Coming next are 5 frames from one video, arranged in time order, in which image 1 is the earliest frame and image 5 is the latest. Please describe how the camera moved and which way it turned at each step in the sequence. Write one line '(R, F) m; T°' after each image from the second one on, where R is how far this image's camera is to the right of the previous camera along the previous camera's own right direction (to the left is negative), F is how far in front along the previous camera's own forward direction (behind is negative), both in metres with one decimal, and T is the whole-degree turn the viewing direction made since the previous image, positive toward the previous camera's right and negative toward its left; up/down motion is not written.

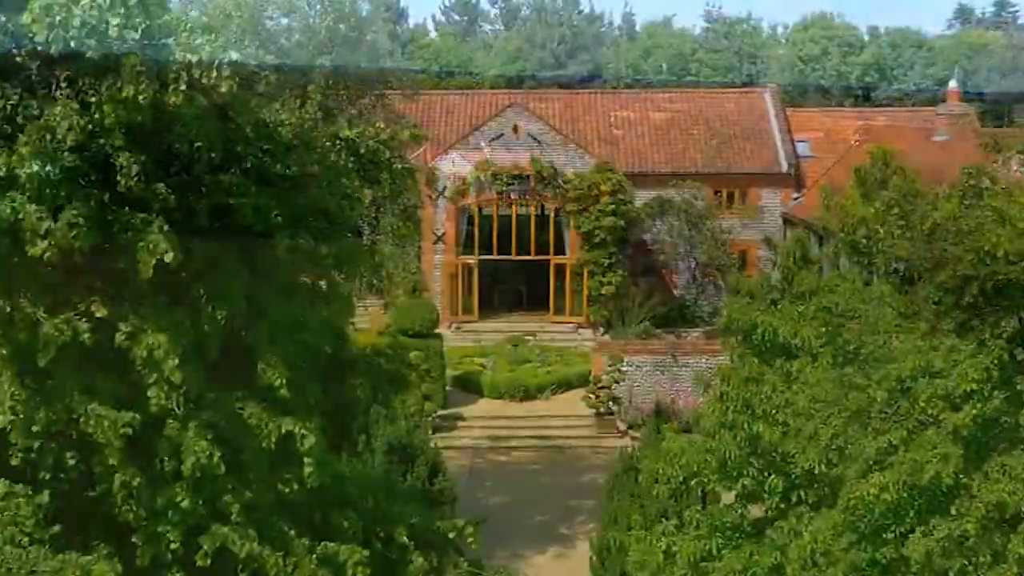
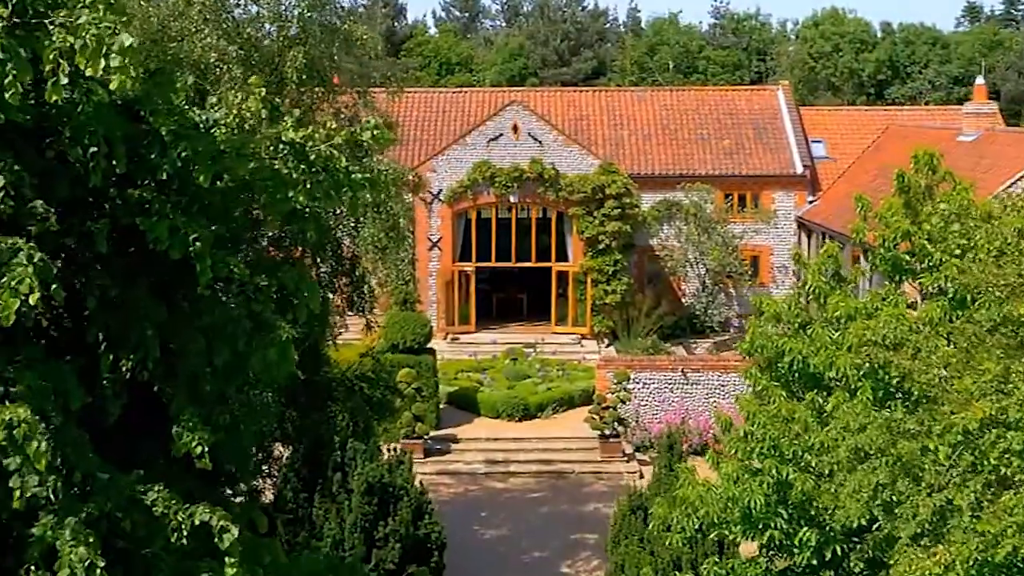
(+0.1, +1.9) m; 0°
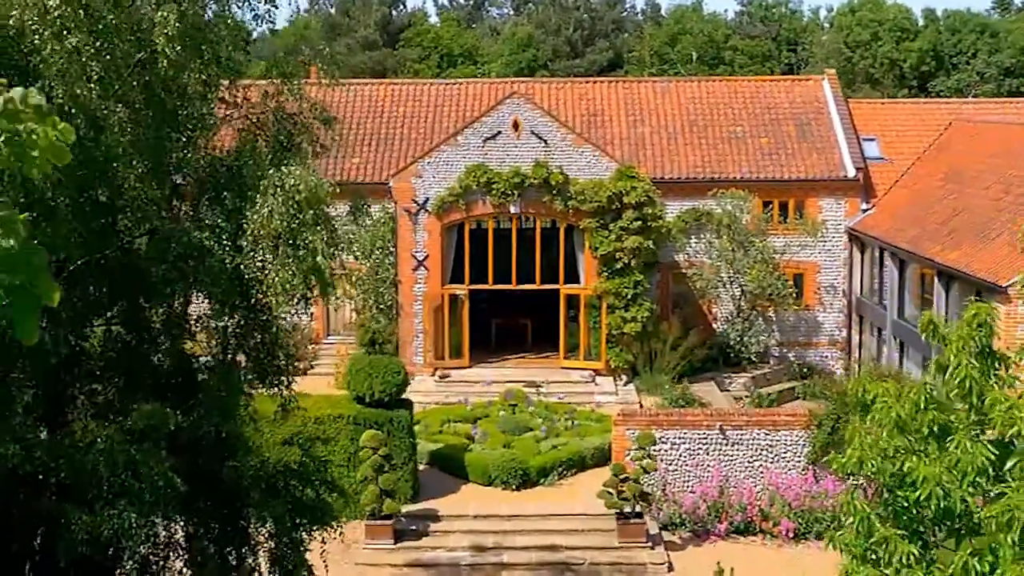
(+0.2, +5.2) m; 0°
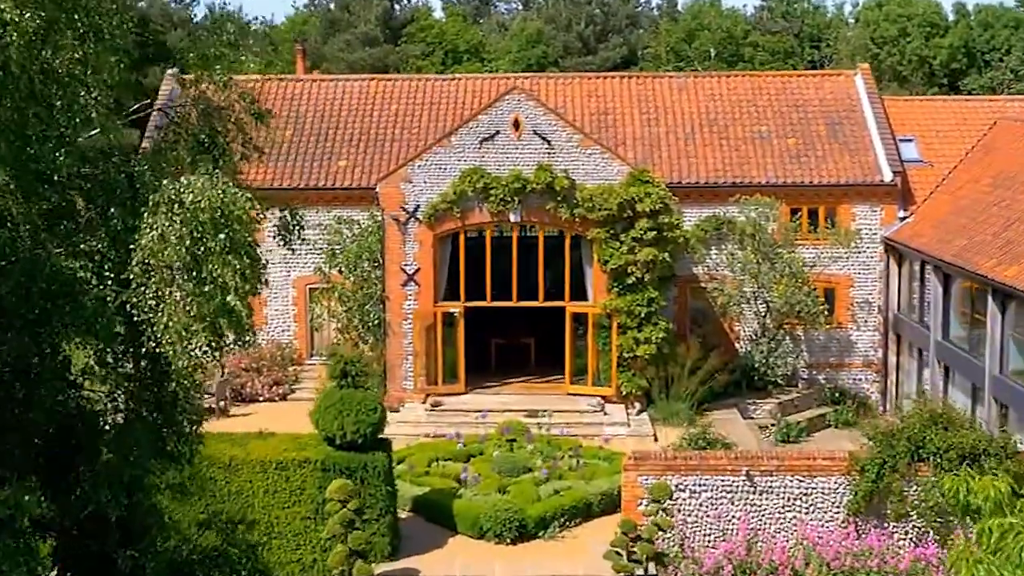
(+0.2, +2.8) m; 0°
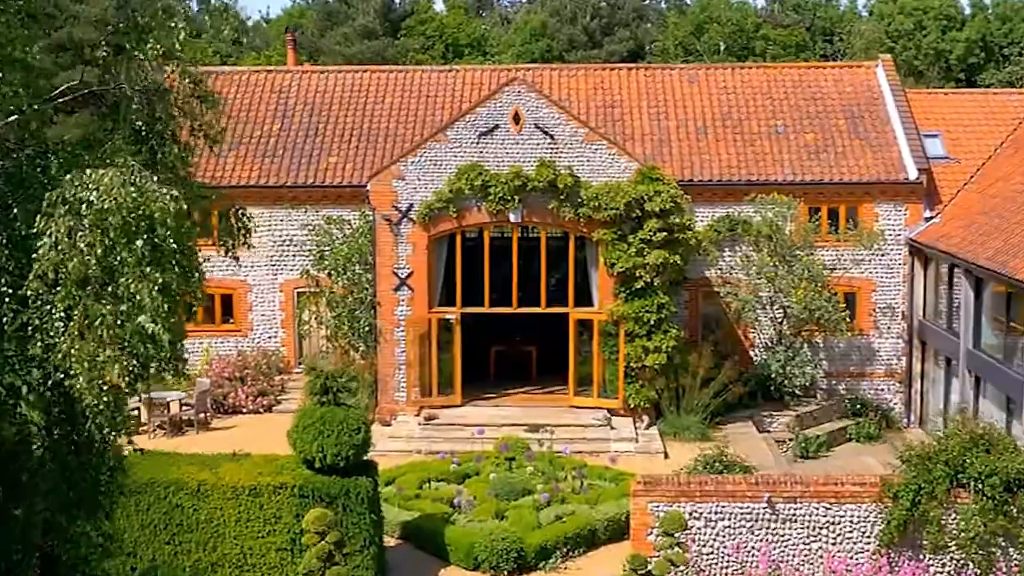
(+0.1, +1.7) m; 0°
